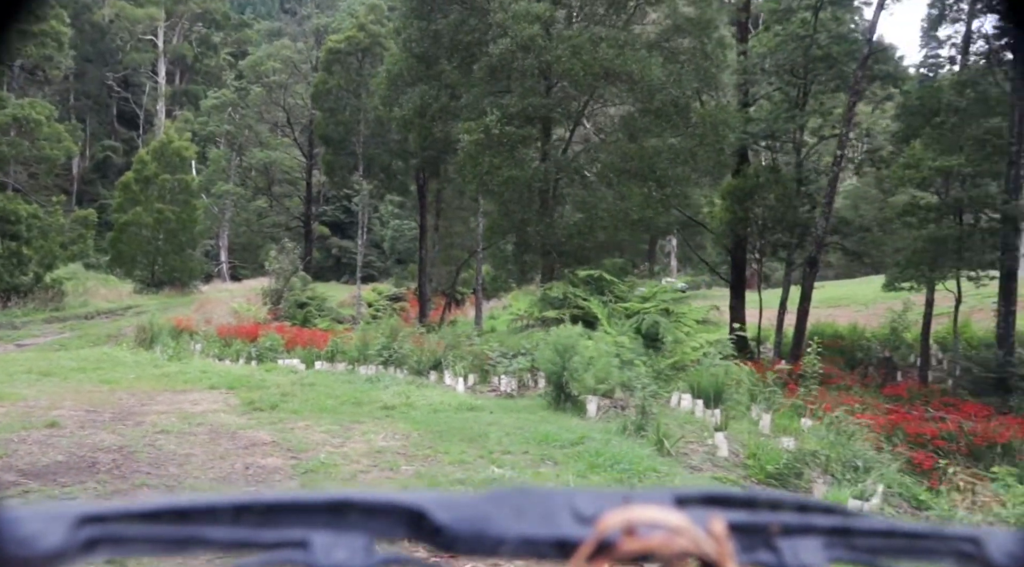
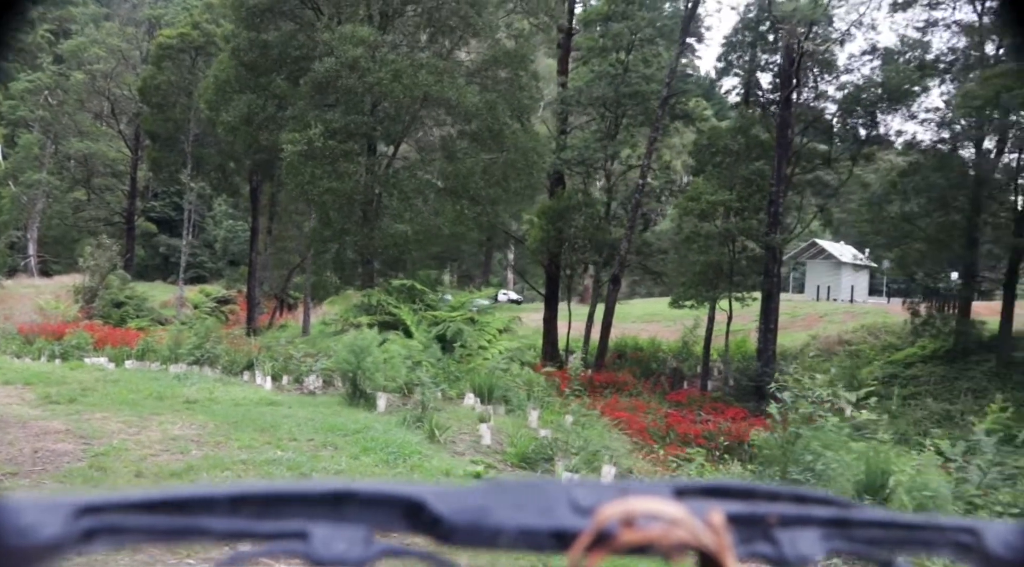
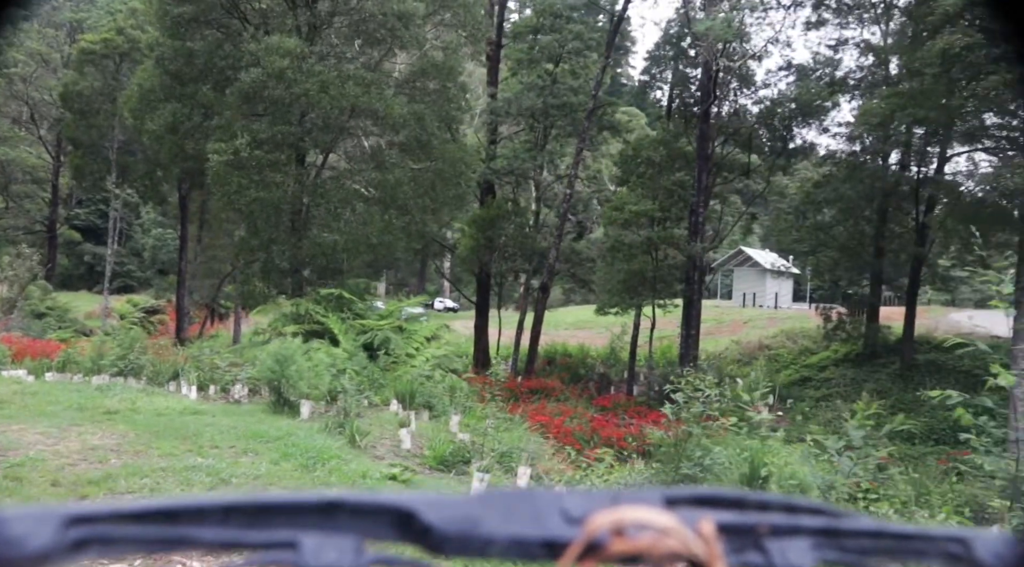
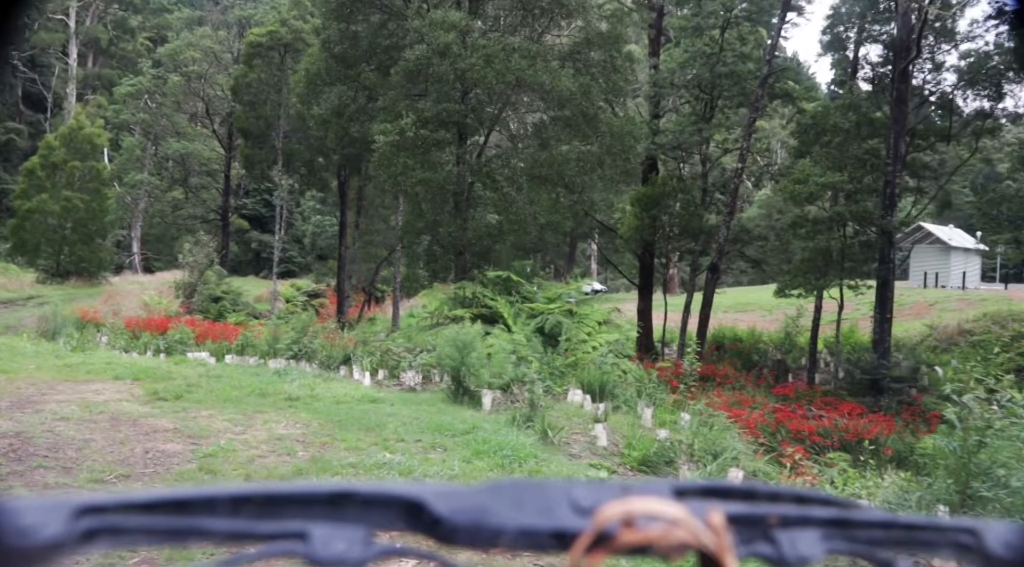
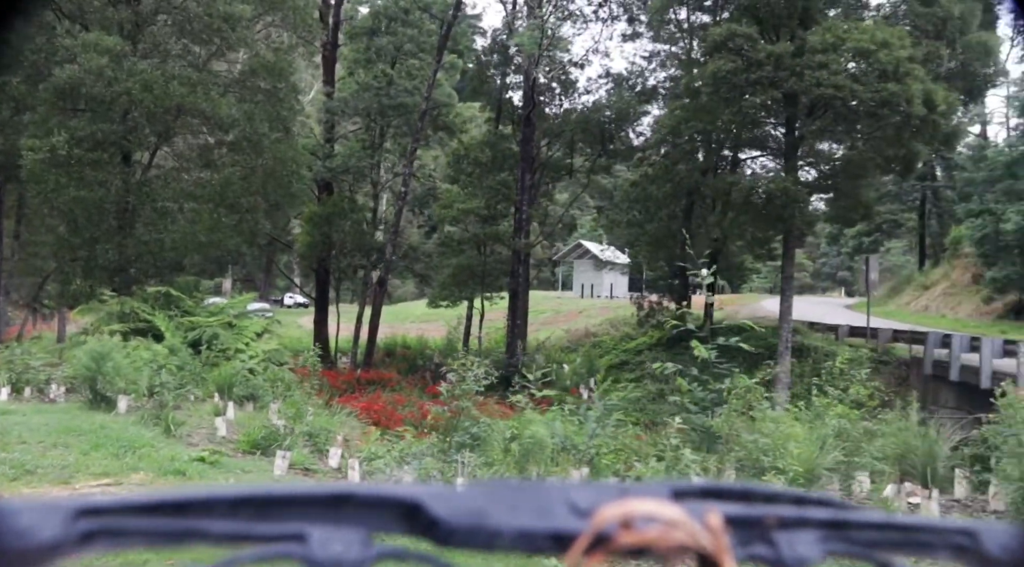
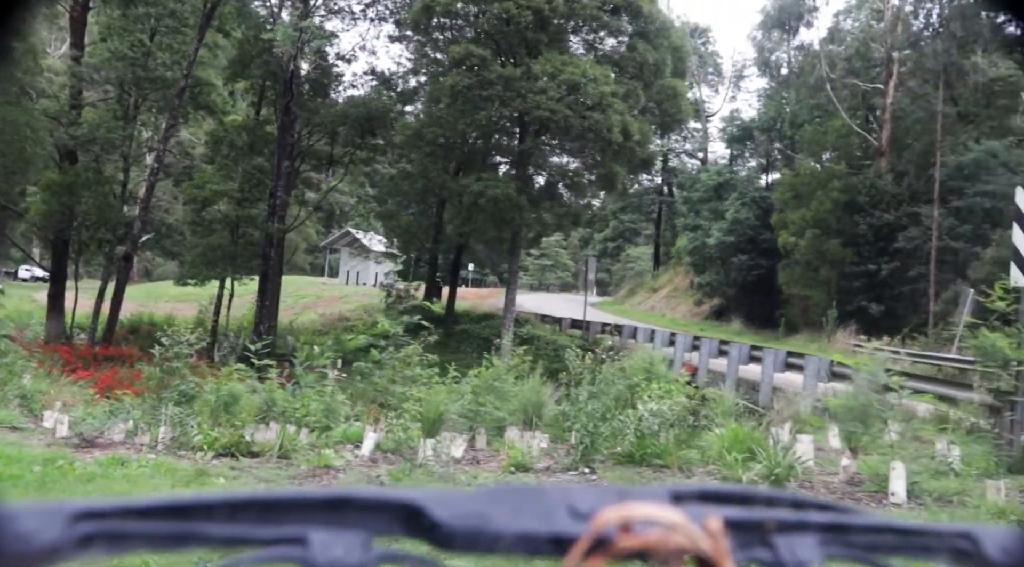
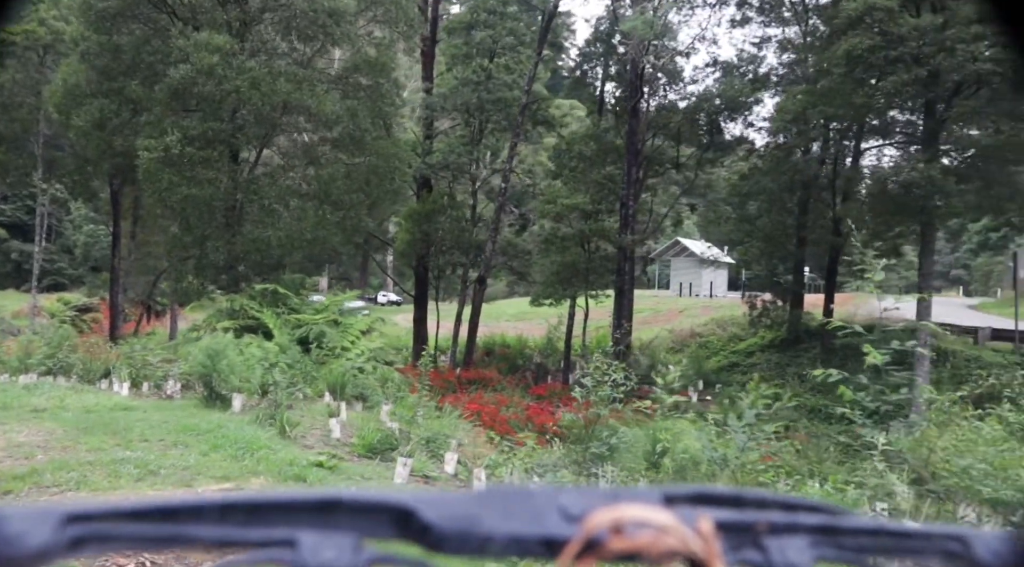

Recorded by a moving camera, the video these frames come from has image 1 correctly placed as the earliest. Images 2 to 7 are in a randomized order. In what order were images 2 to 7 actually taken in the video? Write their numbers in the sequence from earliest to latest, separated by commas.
4, 2, 3, 7, 5, 6
